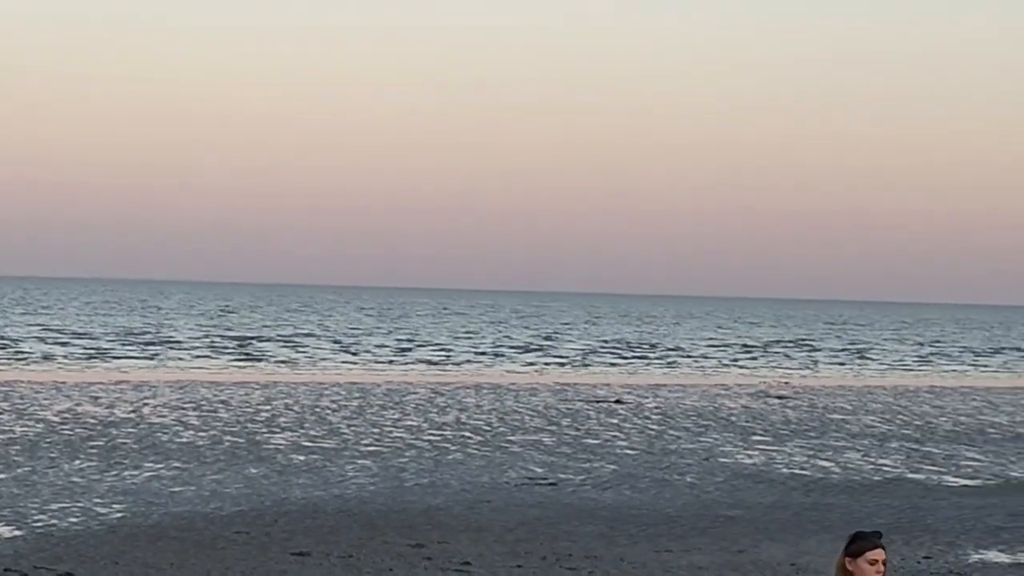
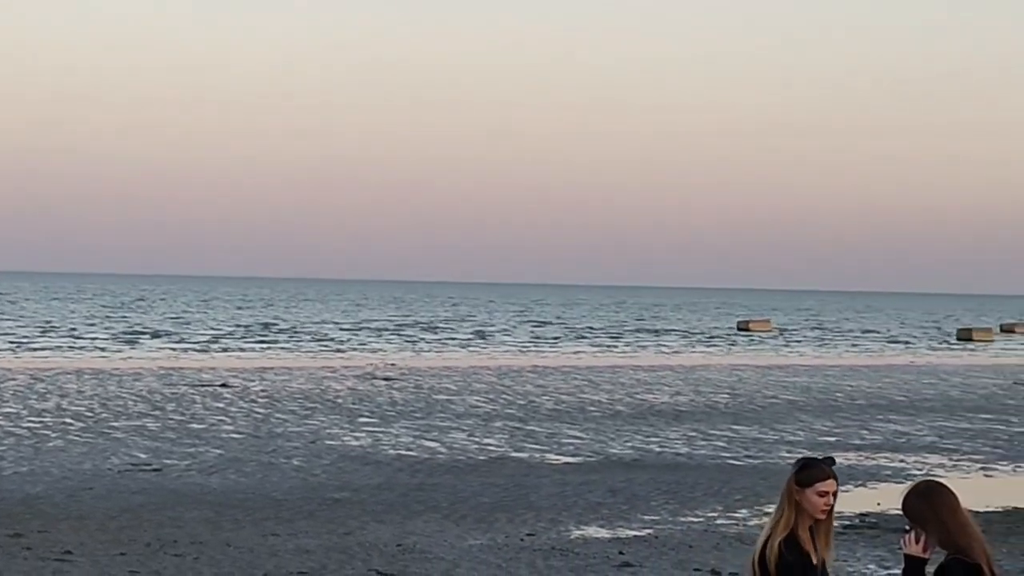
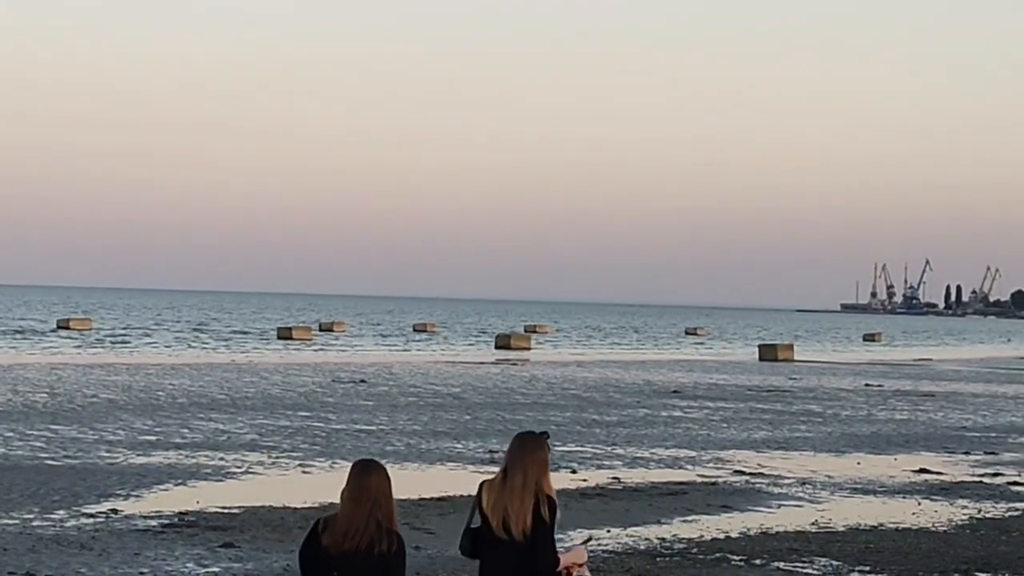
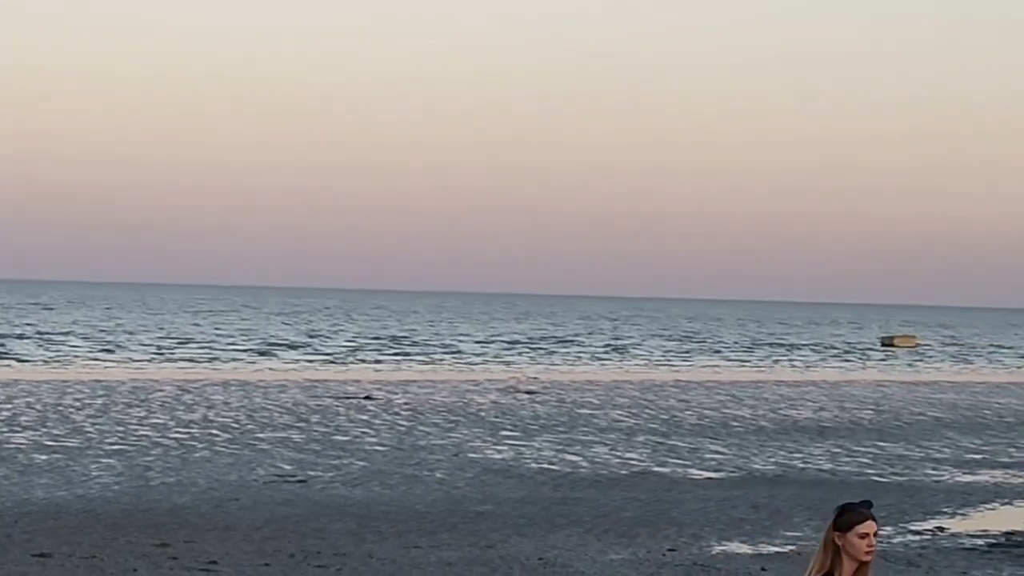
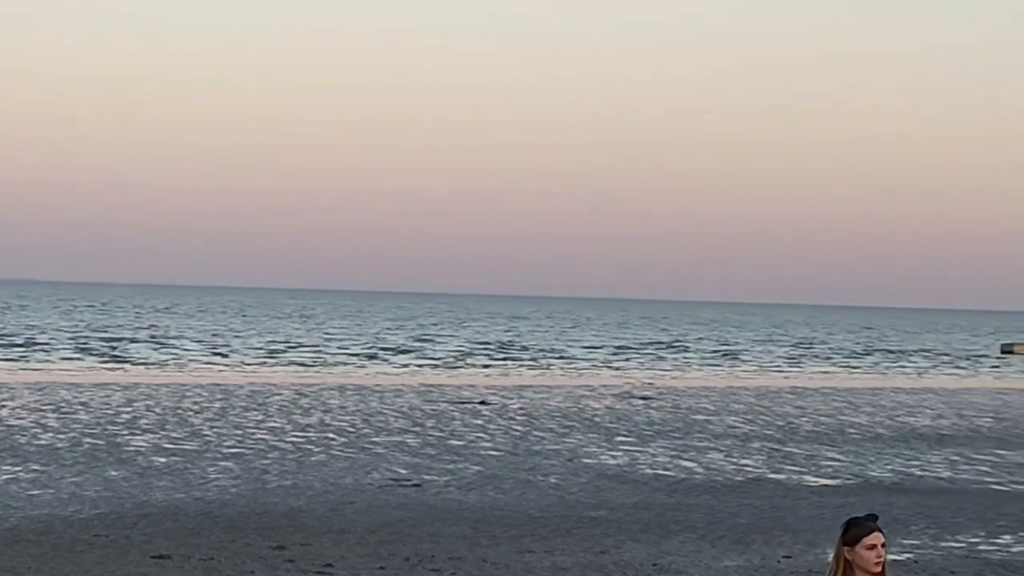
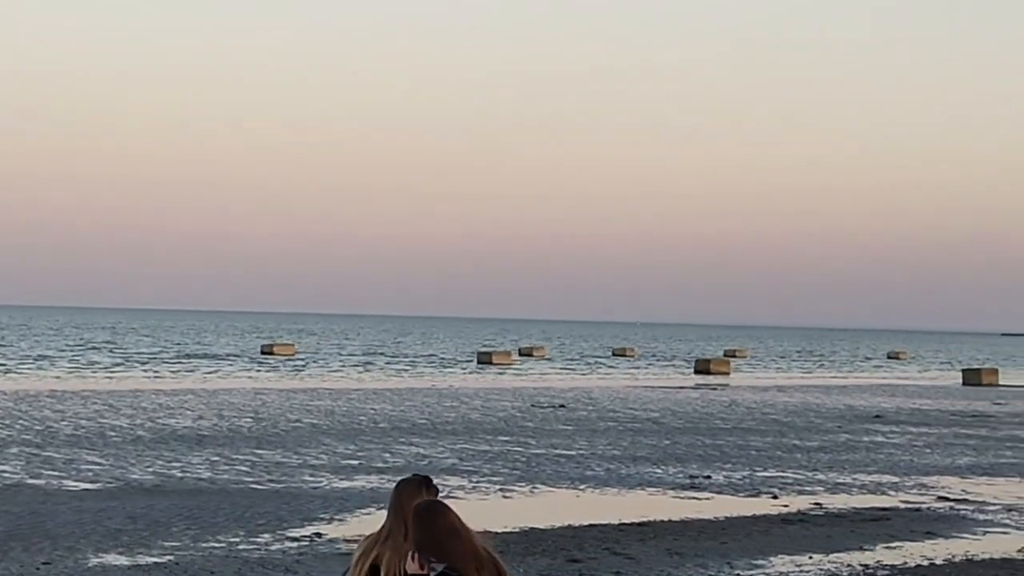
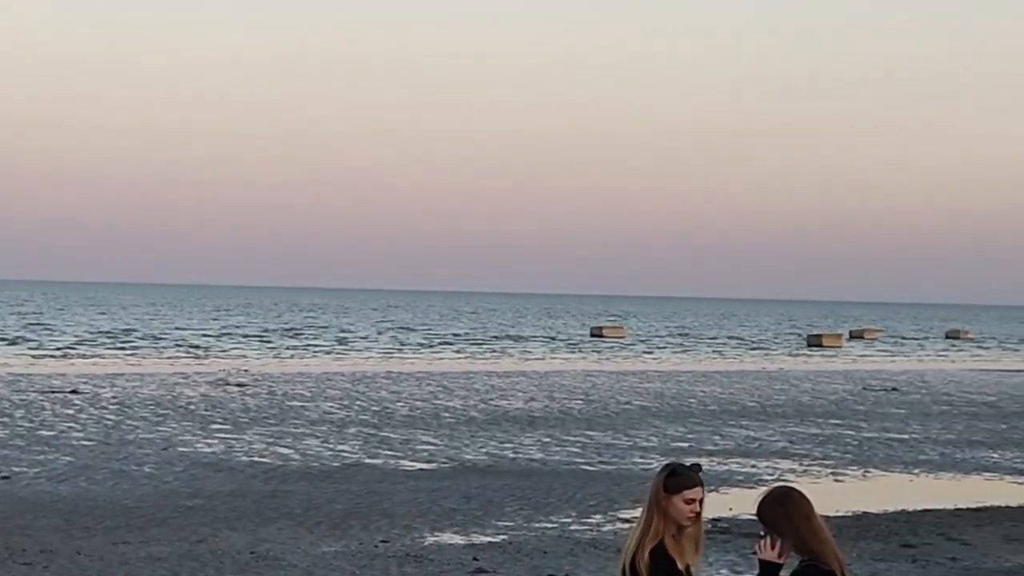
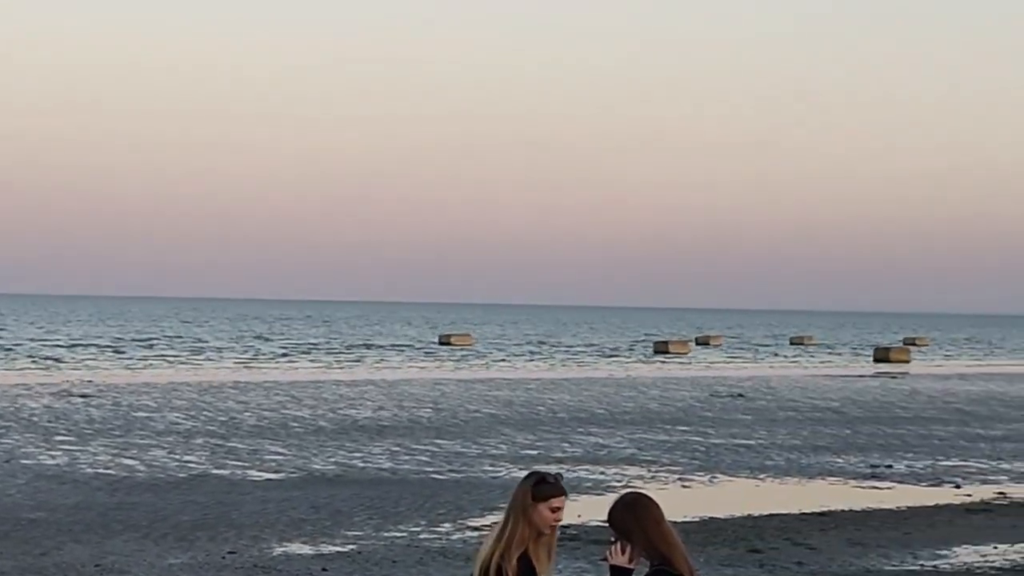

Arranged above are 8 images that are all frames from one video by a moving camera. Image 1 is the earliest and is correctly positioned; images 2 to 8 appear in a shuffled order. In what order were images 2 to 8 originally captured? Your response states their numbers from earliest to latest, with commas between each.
5, 4, 2, 7, 8, 6, 3
